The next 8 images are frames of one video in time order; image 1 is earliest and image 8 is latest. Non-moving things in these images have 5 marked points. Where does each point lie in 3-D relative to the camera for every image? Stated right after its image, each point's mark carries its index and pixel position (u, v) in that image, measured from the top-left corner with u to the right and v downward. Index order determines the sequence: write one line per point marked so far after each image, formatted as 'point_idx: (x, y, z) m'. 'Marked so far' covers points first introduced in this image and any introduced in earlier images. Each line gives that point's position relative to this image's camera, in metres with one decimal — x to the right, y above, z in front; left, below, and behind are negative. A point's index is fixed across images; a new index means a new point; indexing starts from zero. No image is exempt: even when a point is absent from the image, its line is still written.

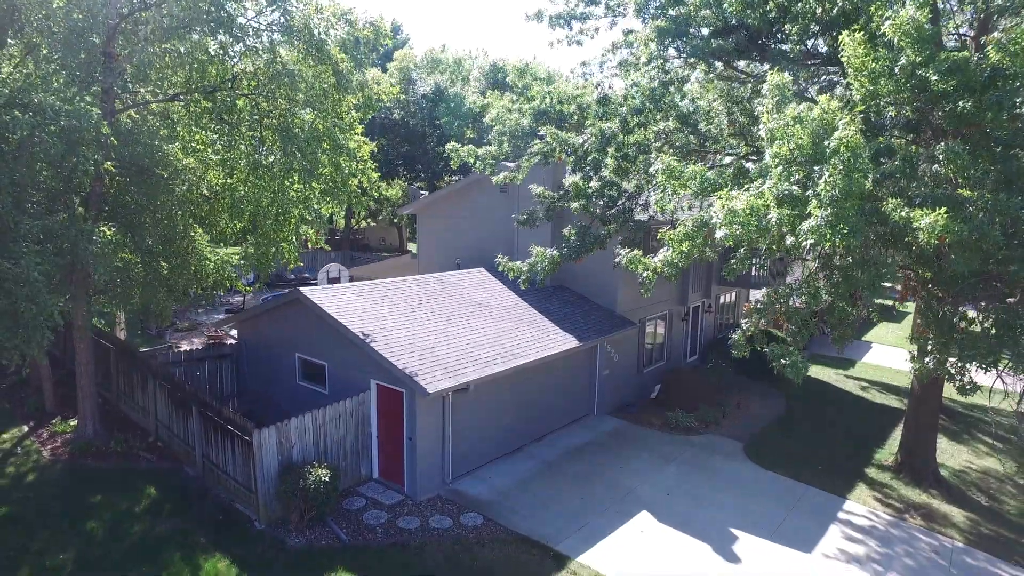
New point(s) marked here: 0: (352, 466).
0: (-3.0, -3.3, +11.8) m
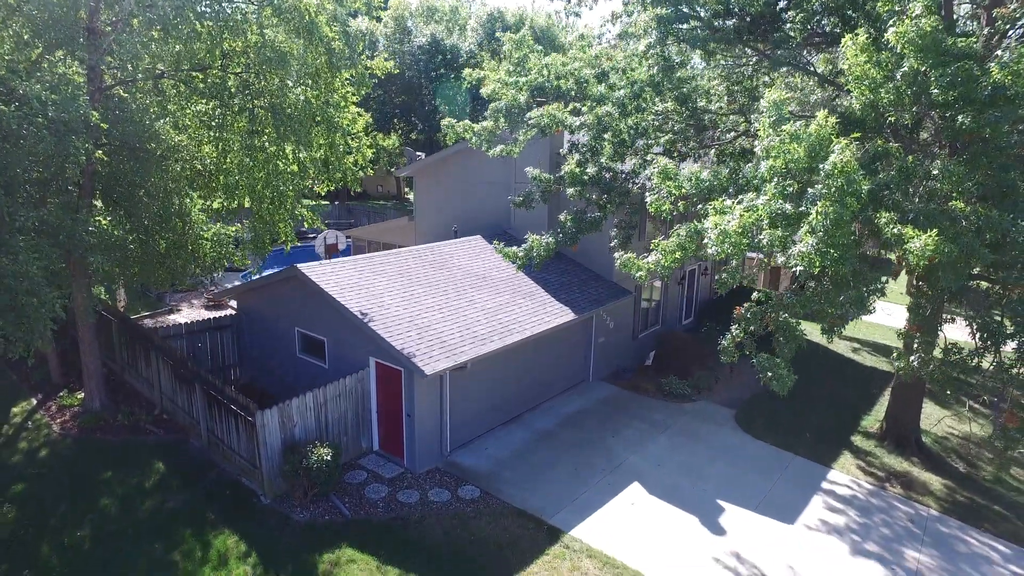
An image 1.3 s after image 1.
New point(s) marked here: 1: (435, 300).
0: (-3.1, -2.9, +12.2) m
1: (-1.6, -0.2, +13.0) m
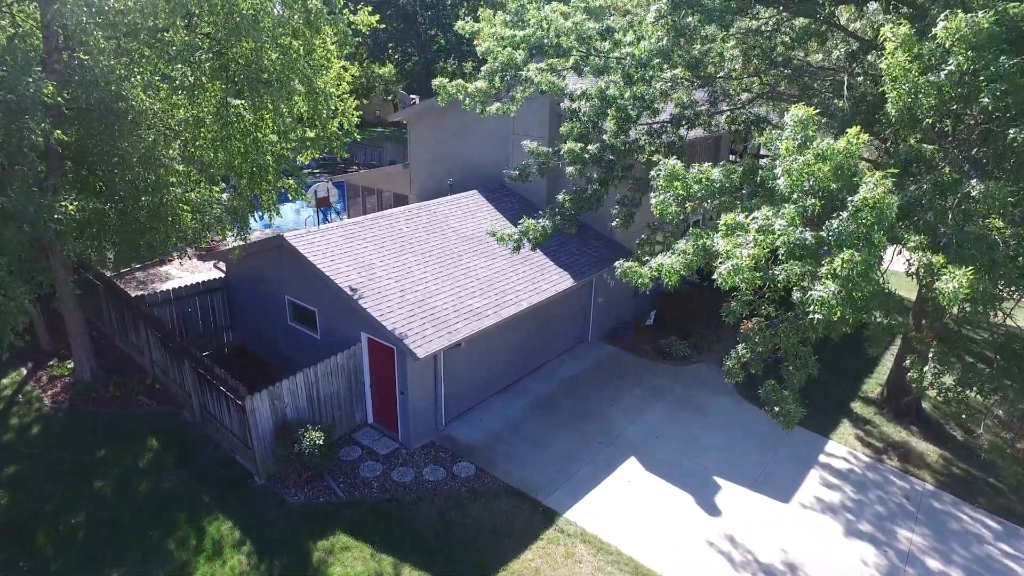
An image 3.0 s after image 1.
0: (-3.1, -2.4, +12.0) m
1: (-1.6, +0.3, +12.5) m
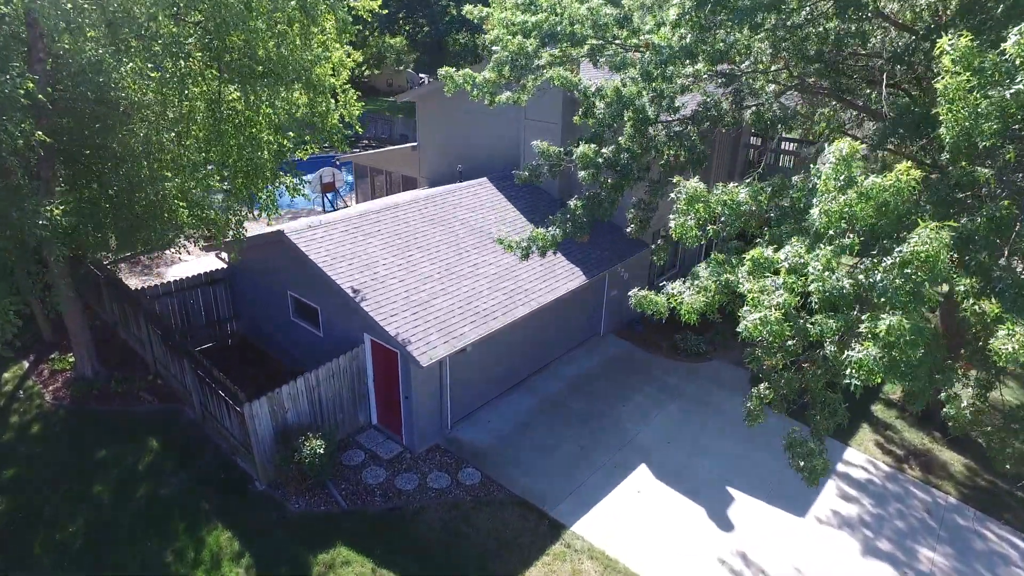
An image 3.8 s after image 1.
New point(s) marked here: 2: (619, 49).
0: (-3.0, -2.4, +11.7) m
1: (-1.5, +0.4, +12.0) m
2: (+1.8, +4.0, +10.7) m
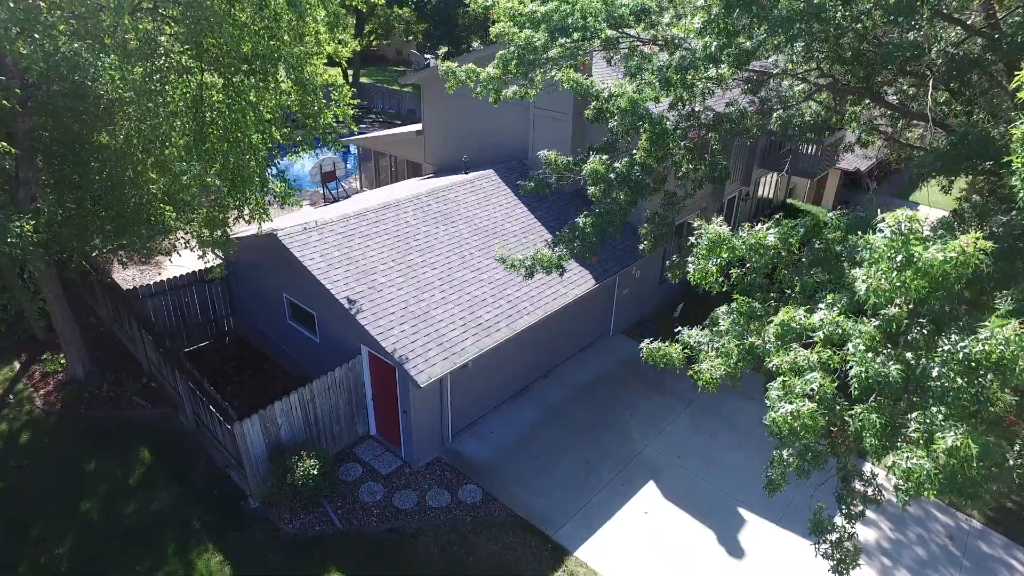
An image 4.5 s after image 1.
0: (-2.9, -2.5, +11.3) m
1: (-1.4, +0.3, +11.4) m
2: (+1.9, +3.8, +9.8) m
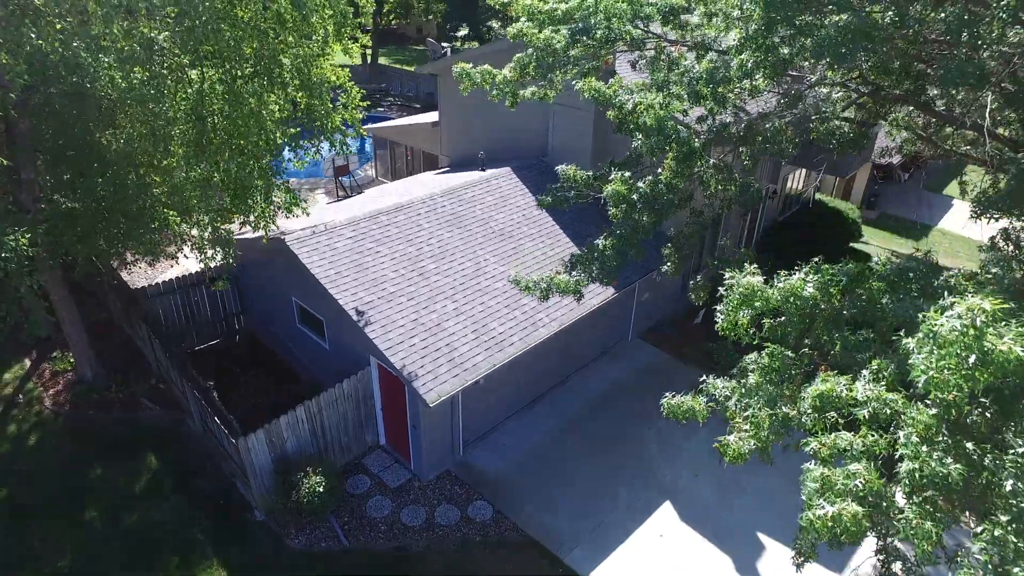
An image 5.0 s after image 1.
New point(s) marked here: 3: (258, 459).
0: (-2.7, -2.6, +11.0) m
1: (-1.1, +0.1, +11.0) m
2: (+2.2, +3.5, +9.2) m
3: (-3.9, -2.6, +9.6) m
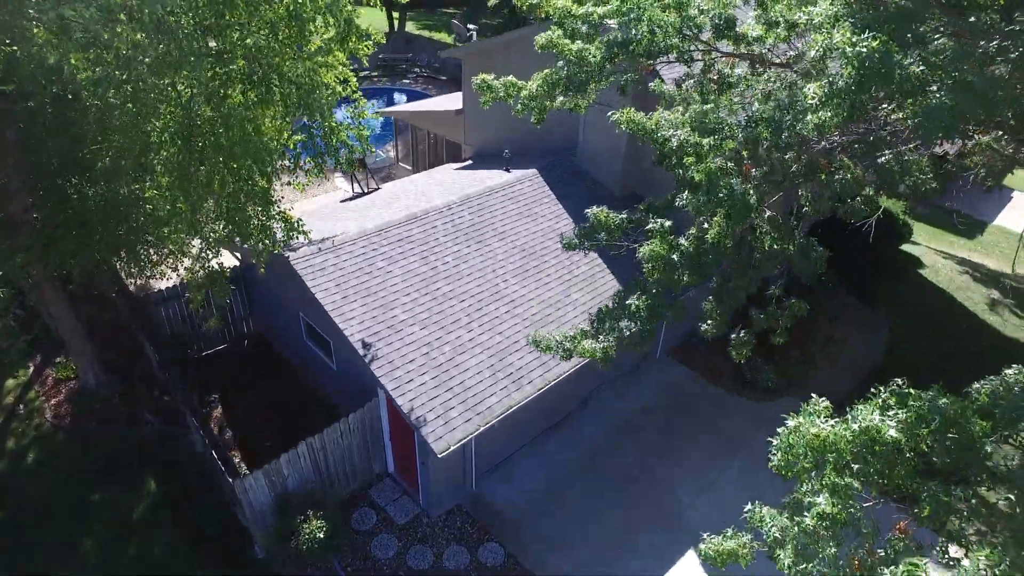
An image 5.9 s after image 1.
0: (-2.4, -3.0, +10.4) m
1: (-0.8, -0.3, +10.1) m
2: (+2.5, +2.9, +7.9) m
3: (-3.7, -3.0, +9.1) m
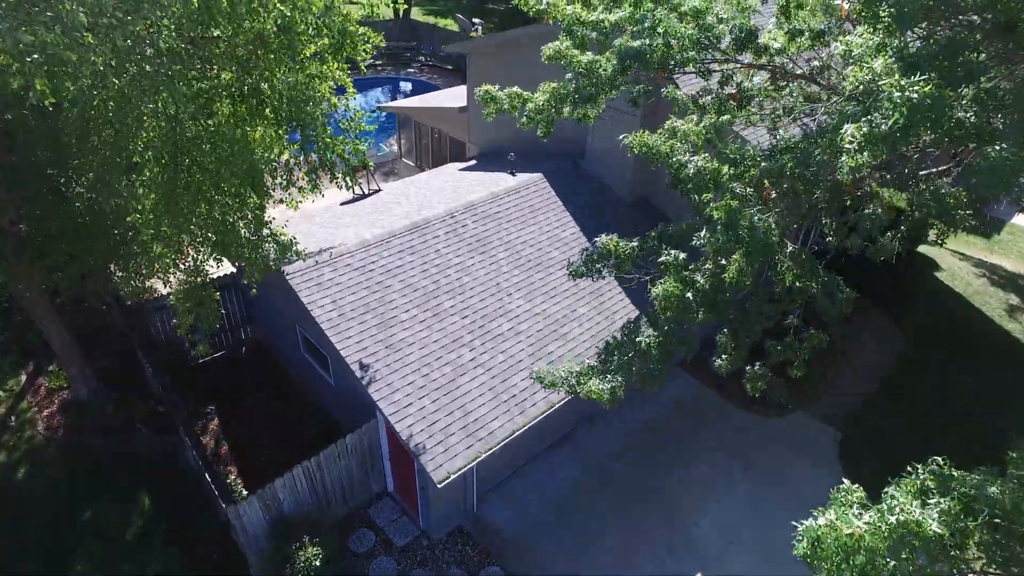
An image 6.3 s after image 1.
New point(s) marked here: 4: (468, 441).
0: (-2.4, -3.2, +10.2) m
1: (-0.7, -0.5, +9.8) m
2: (+2.6, +2.5, +7.4) m
3: (-3.6, -3.2, +8.8) m
4: (-0.6, -2.1, +8.6) m
